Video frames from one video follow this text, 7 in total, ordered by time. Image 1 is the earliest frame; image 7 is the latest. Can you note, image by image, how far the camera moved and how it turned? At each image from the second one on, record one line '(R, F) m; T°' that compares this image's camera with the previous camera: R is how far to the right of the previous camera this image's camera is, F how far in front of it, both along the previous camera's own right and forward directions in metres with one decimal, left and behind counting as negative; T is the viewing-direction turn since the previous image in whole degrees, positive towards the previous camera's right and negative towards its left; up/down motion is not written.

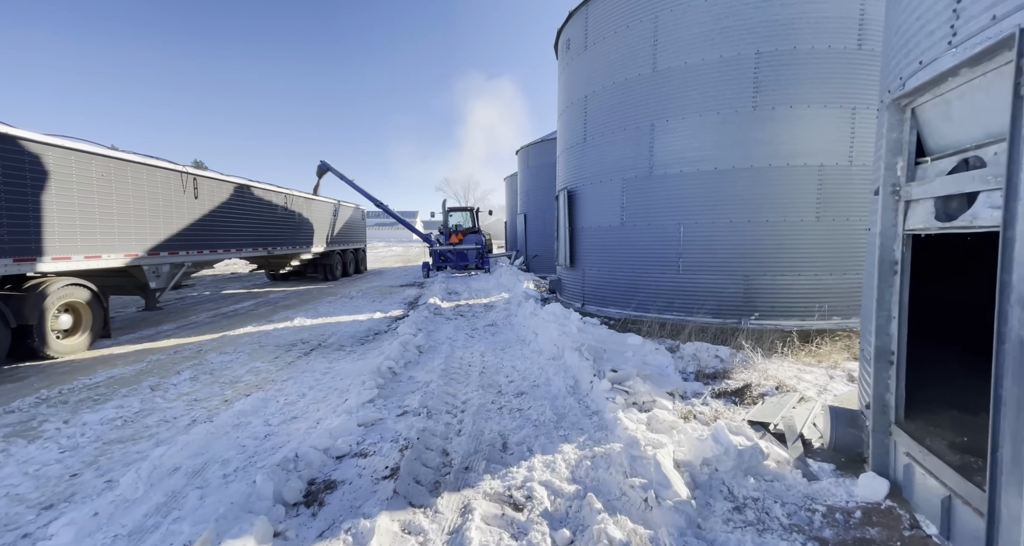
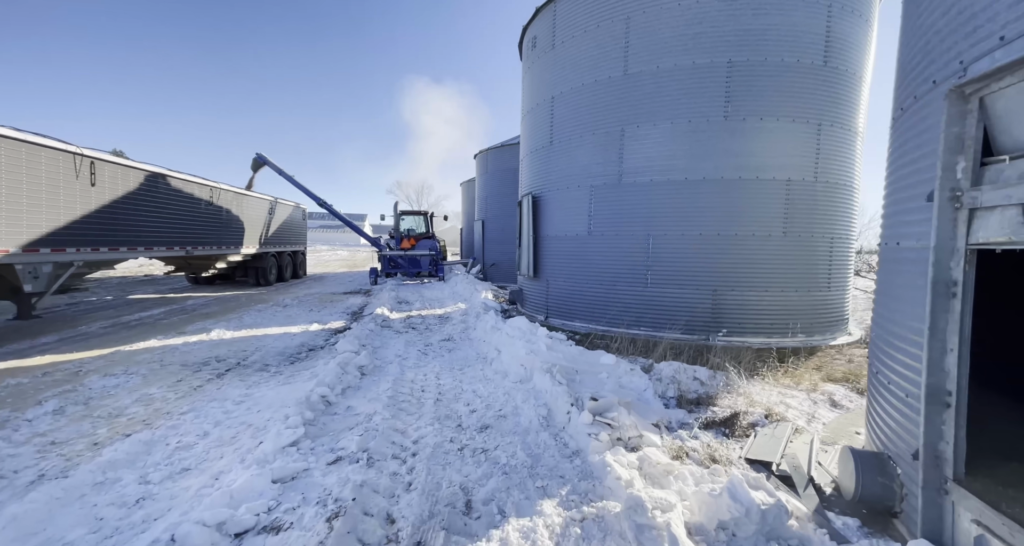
(-0.1, +0.6) m; +7°
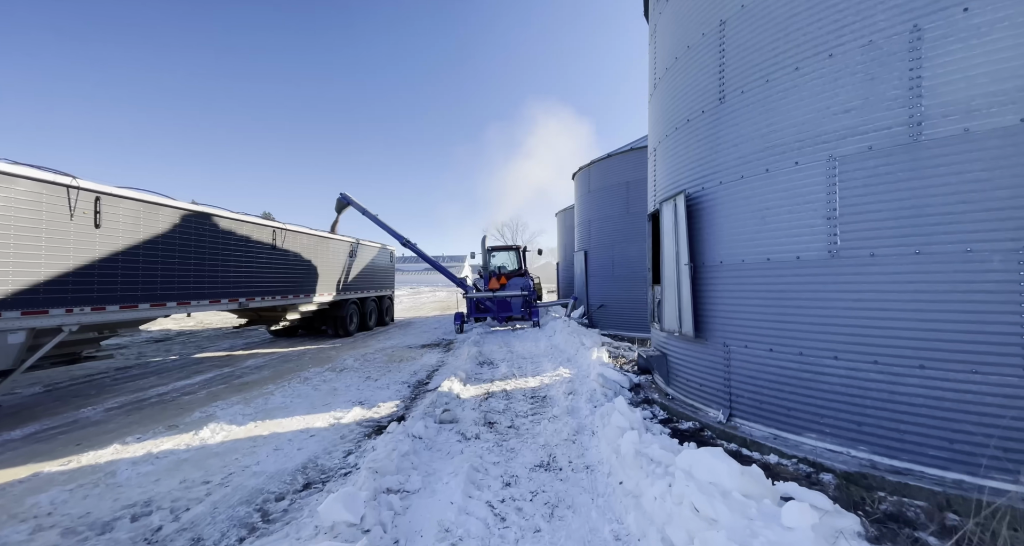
(-0.5, +2.9) m; -15°
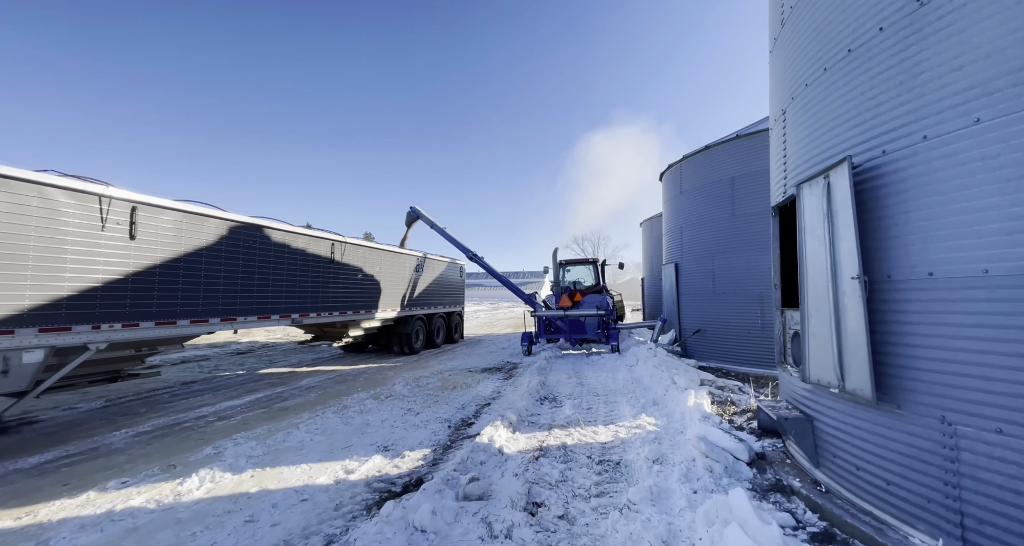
(+0.3, +1.3) m; -13°
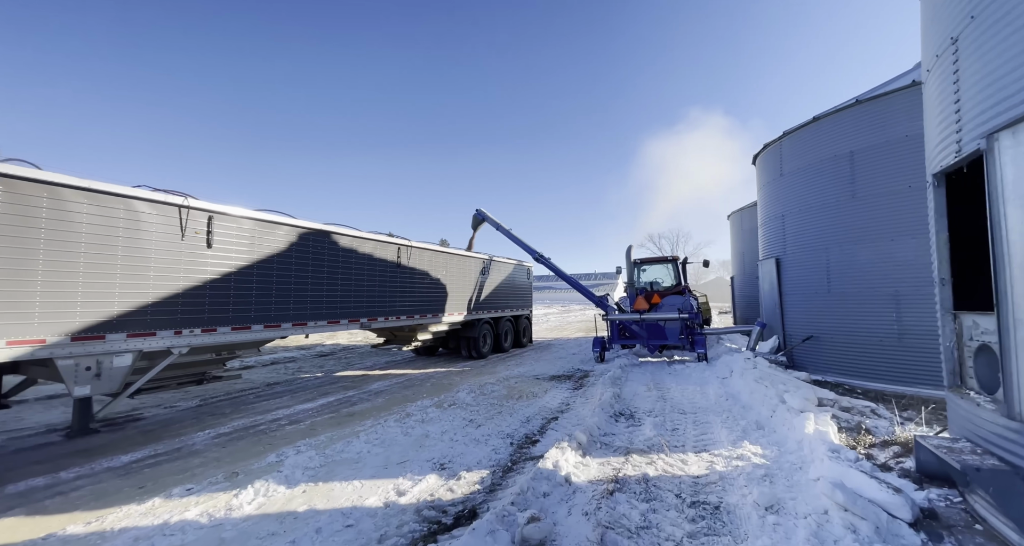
(+0.1, +0.6) m; -11°
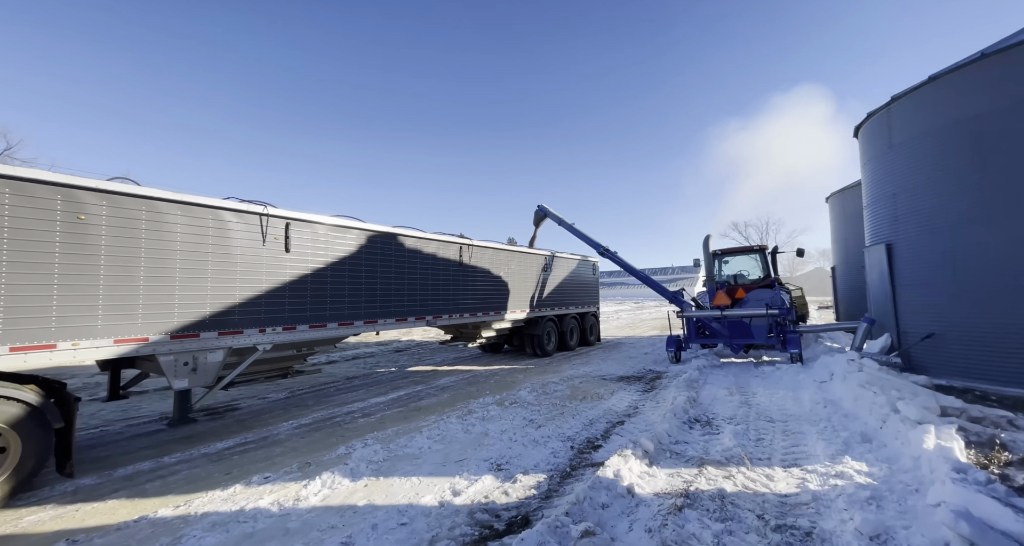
(+0.1, +0.1) m; -10°
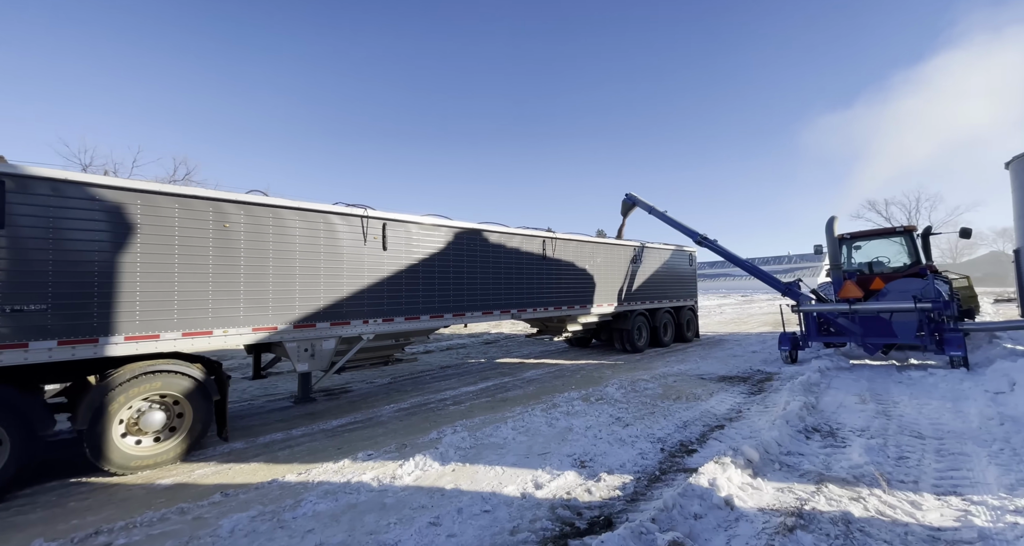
(0.0, +0.1) m; -13°
